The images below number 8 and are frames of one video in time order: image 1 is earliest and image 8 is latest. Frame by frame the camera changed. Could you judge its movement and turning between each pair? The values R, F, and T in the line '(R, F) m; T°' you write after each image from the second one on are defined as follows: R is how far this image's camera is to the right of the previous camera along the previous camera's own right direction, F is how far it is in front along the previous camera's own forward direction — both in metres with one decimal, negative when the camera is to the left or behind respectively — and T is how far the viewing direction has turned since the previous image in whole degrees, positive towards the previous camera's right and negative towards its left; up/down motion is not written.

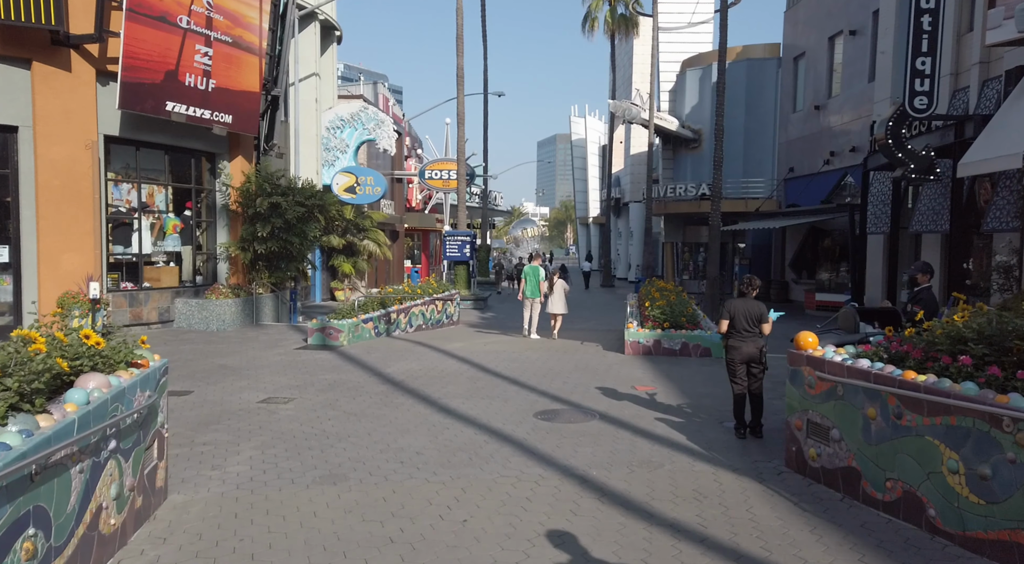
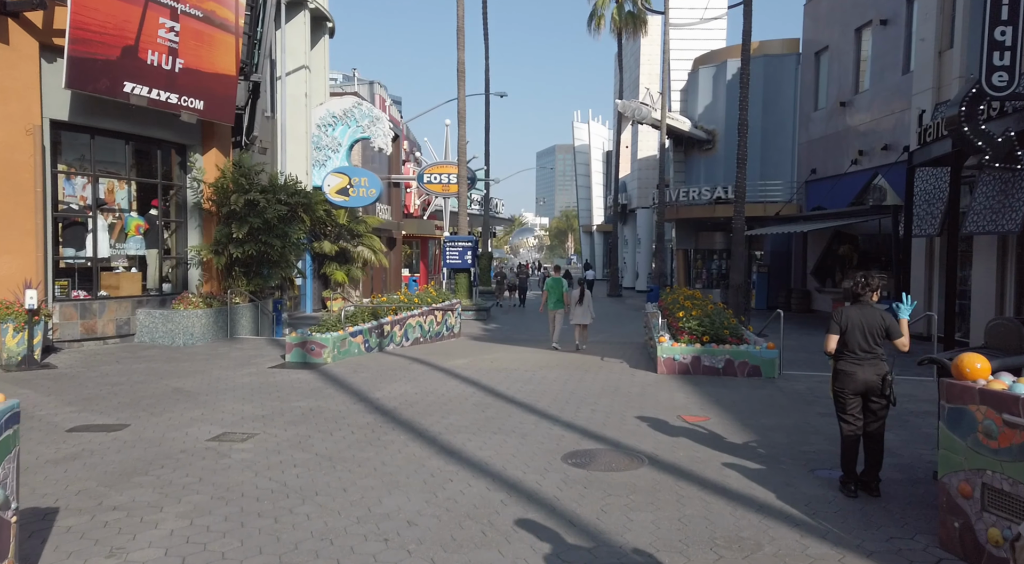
(-0.2, +1.9) m; 0°
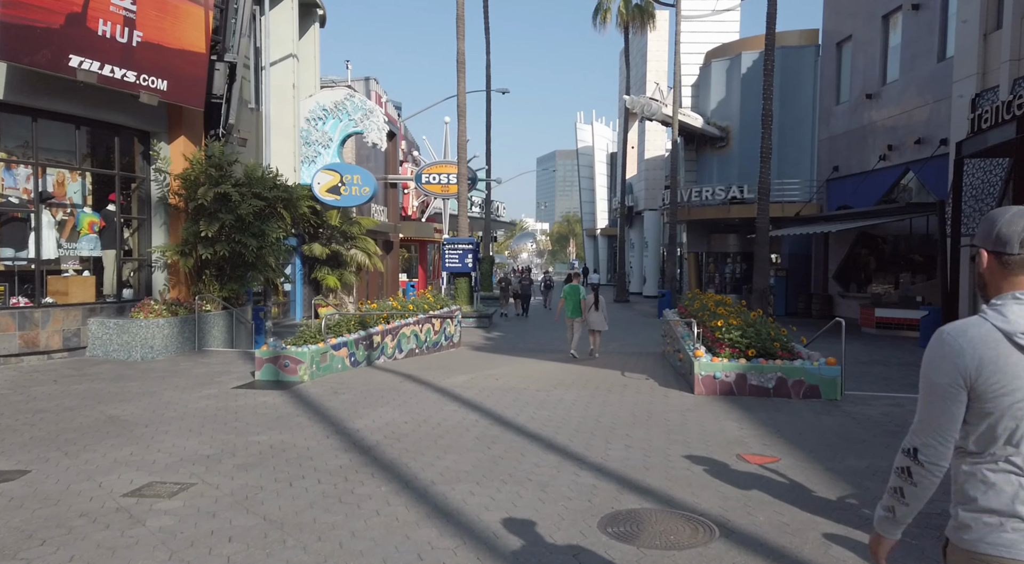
(-0.1, +1.7) m; 0°
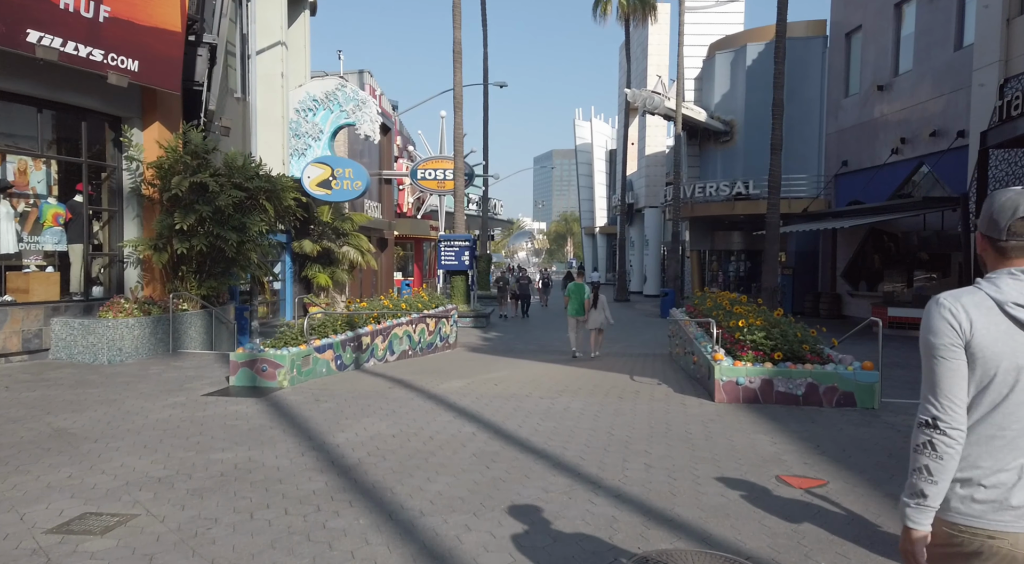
(0.0, +0.9) m; 0°
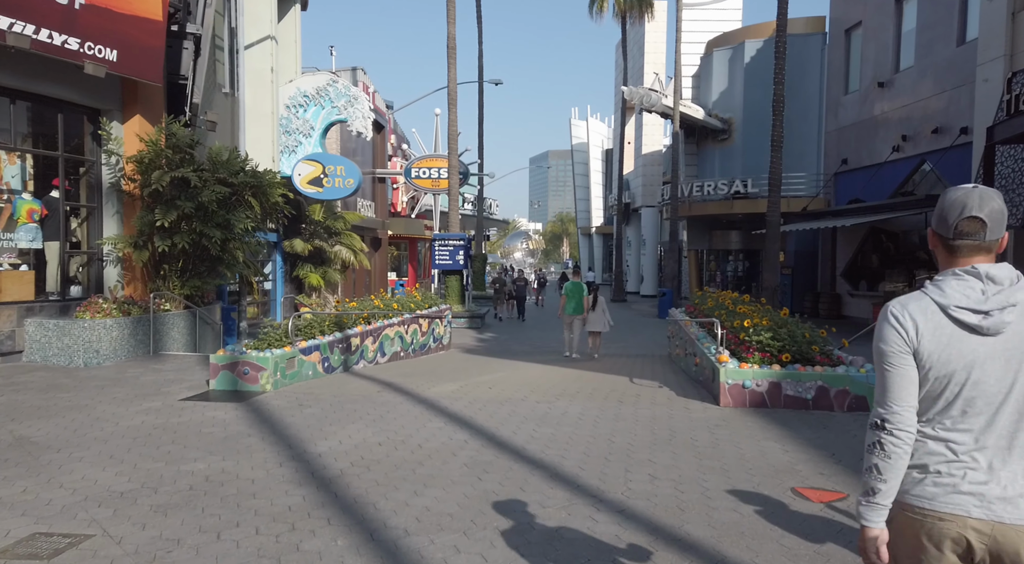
(0.0, +0.4) m; 0°
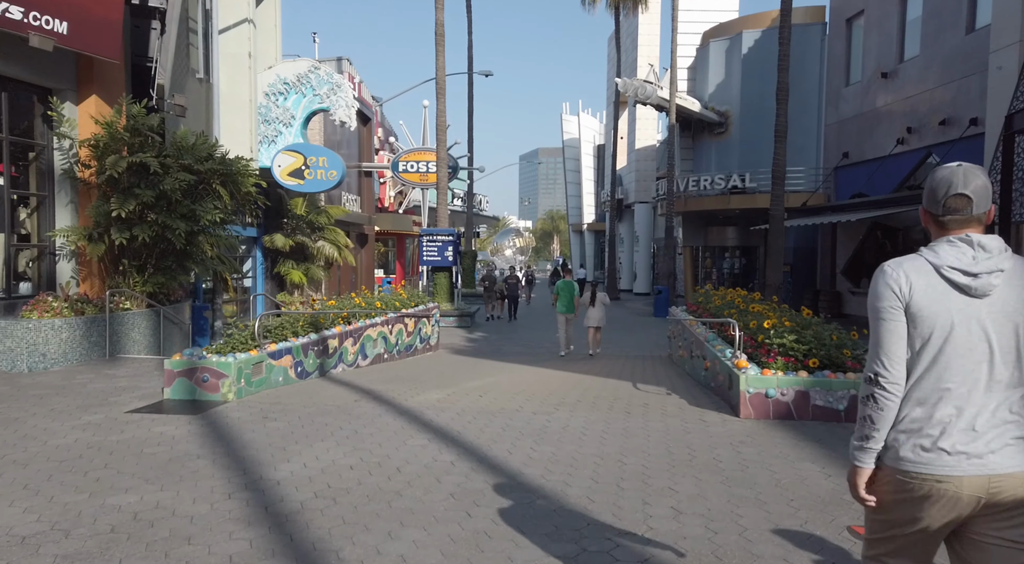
(0.0, +0.9) m; +1°
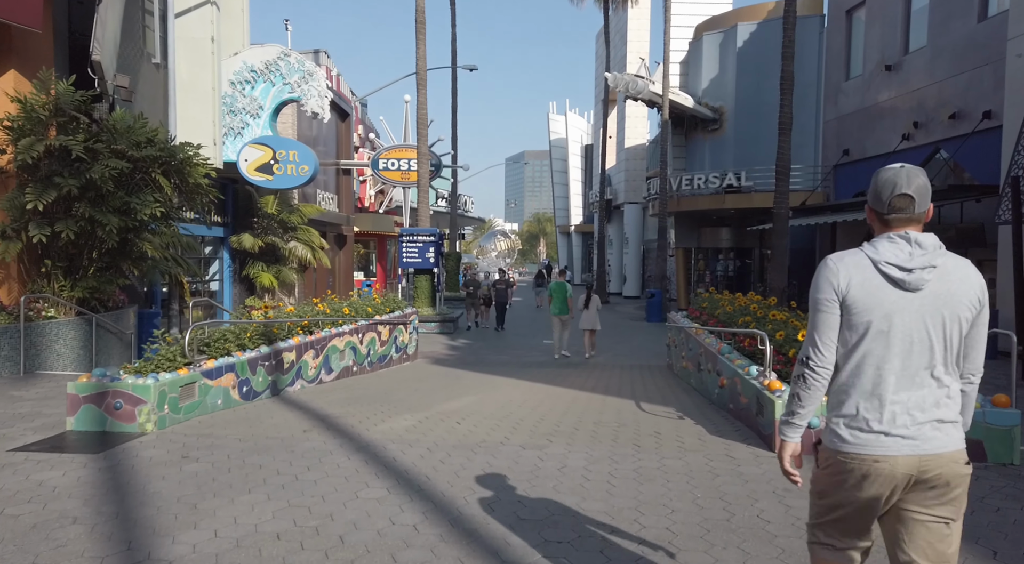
(0.0, +1.3) m; +1°
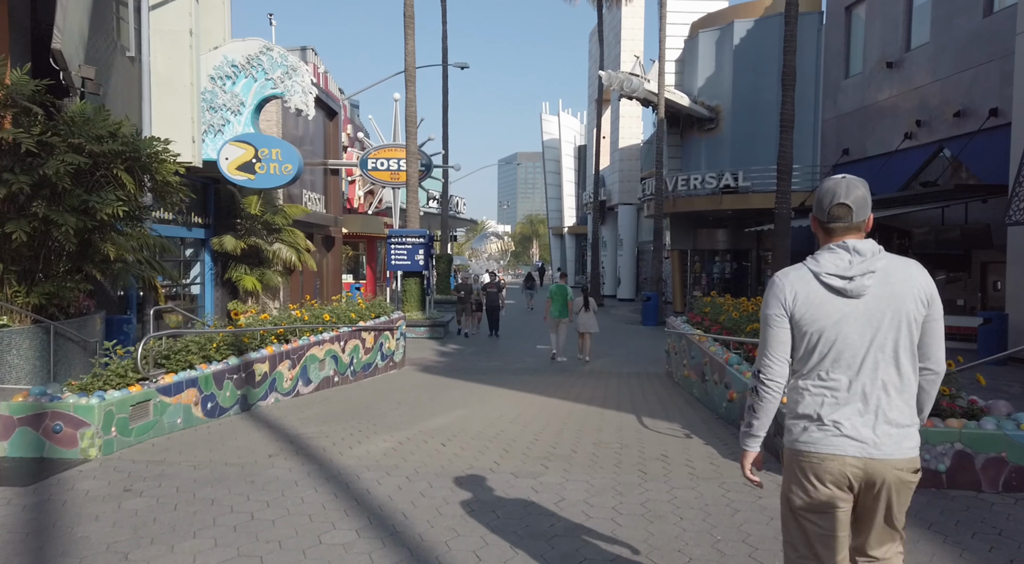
(0.0, +0.7) m; +1°
